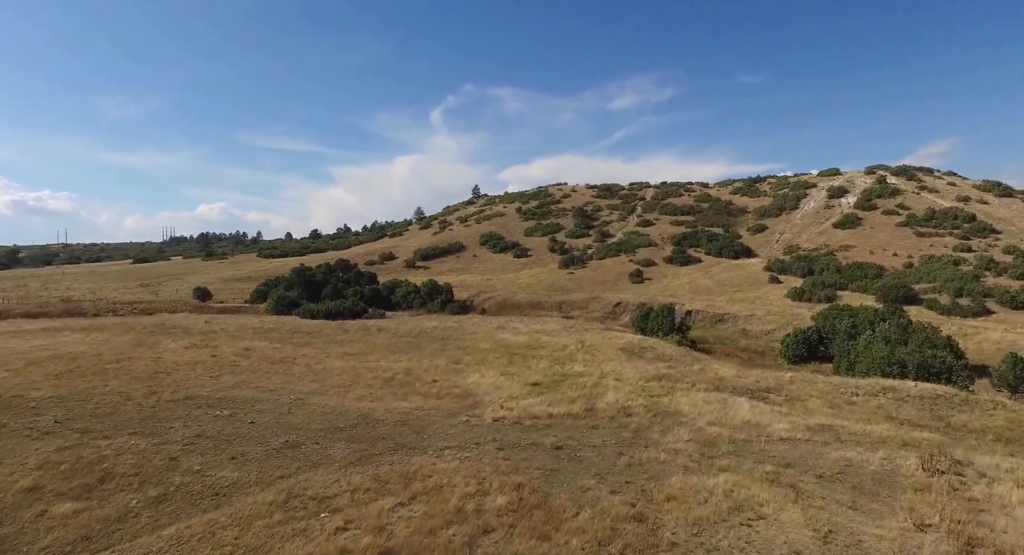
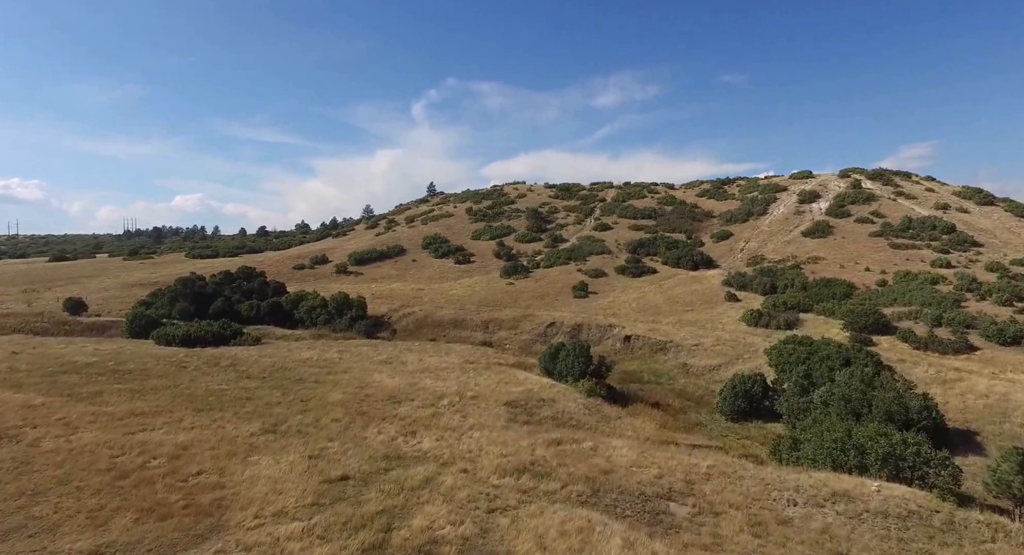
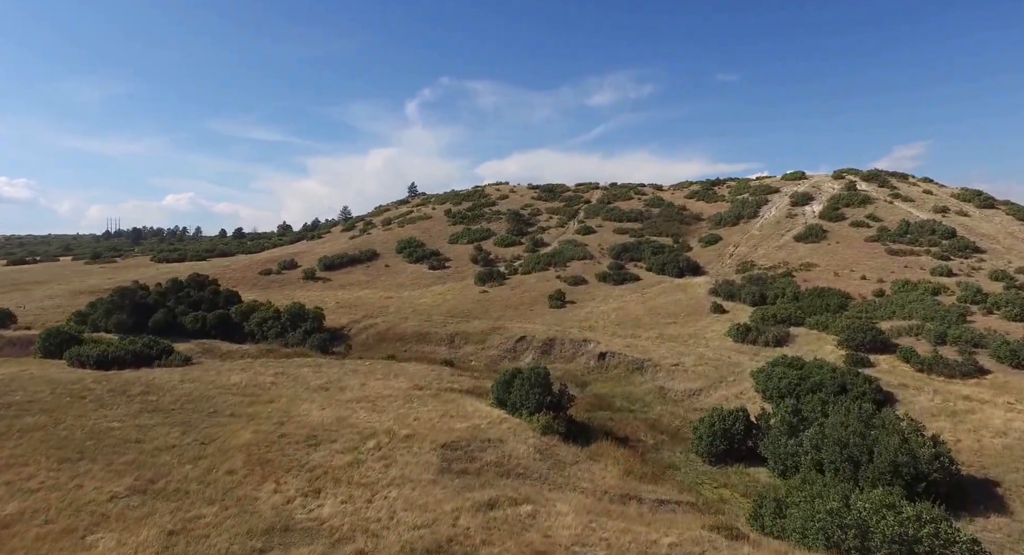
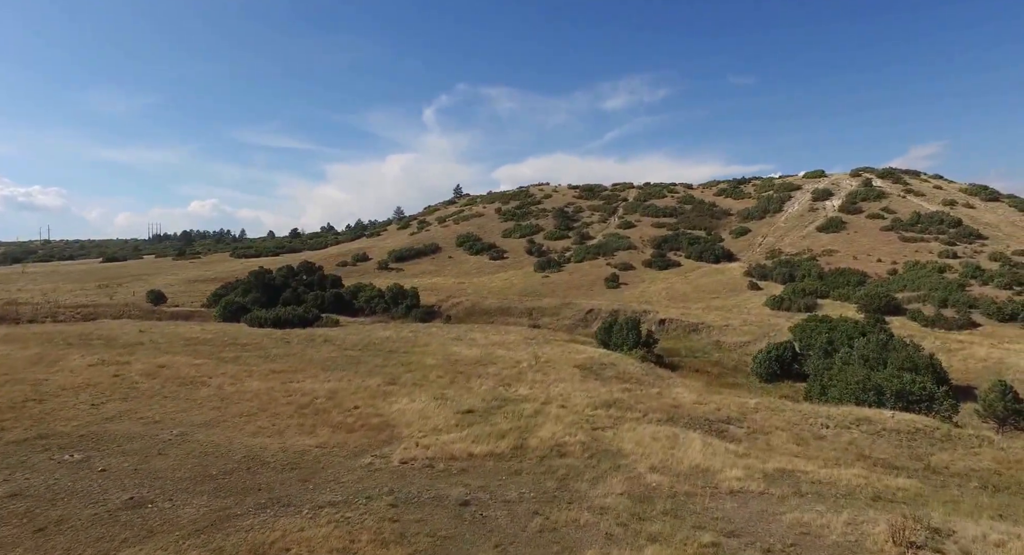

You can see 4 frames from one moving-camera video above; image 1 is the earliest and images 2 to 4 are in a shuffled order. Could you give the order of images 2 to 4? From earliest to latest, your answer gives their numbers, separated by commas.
4, 2, 3
